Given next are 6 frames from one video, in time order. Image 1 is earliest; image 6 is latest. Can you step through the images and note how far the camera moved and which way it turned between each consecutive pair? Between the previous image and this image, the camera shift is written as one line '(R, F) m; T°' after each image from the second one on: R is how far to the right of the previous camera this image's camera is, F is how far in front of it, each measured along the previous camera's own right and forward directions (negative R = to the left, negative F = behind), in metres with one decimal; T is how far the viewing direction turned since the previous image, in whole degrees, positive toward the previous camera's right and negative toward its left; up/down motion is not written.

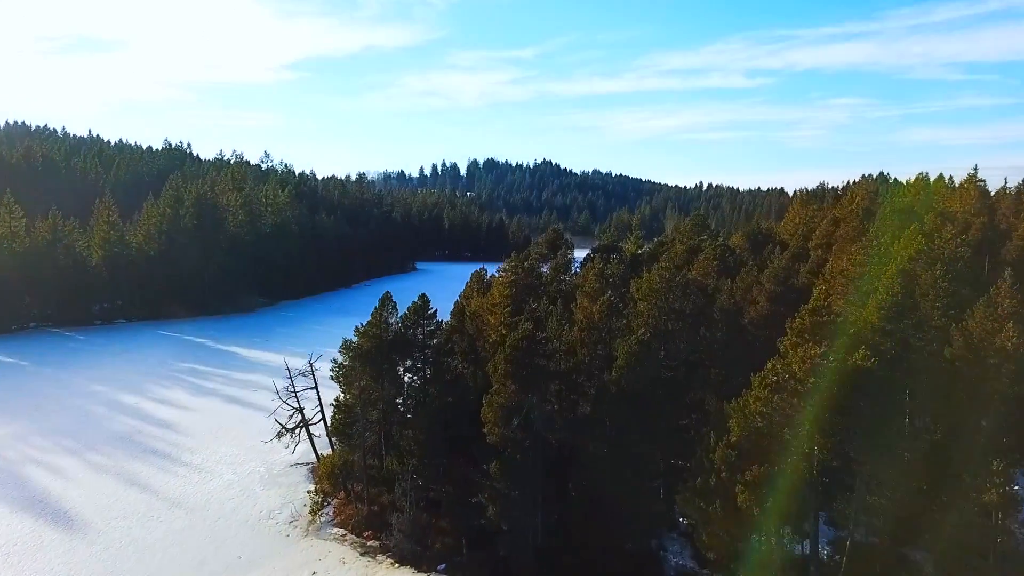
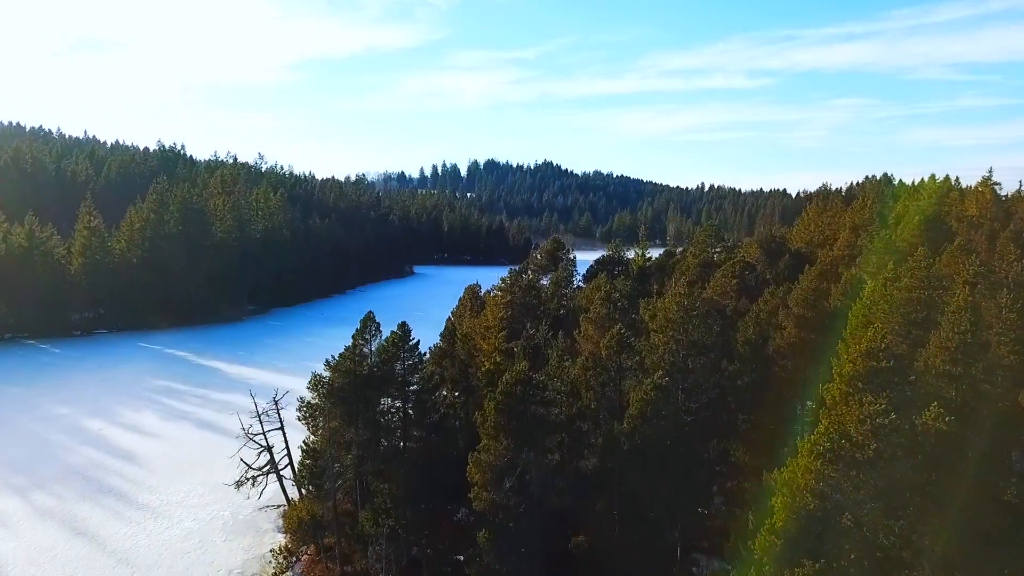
(+0.1, +1.9) m; 0°
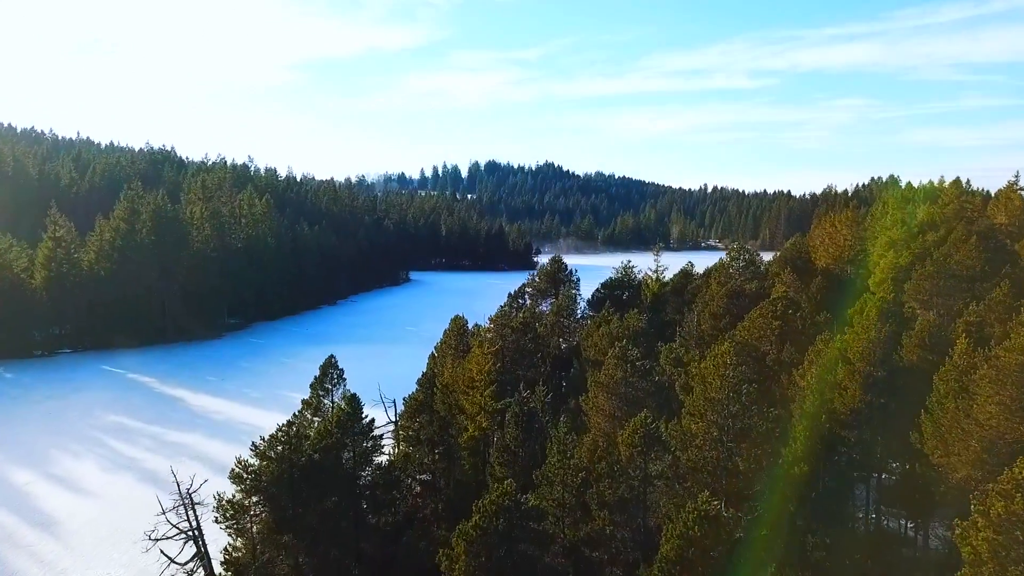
(+0.2, +3.1) m; 0°
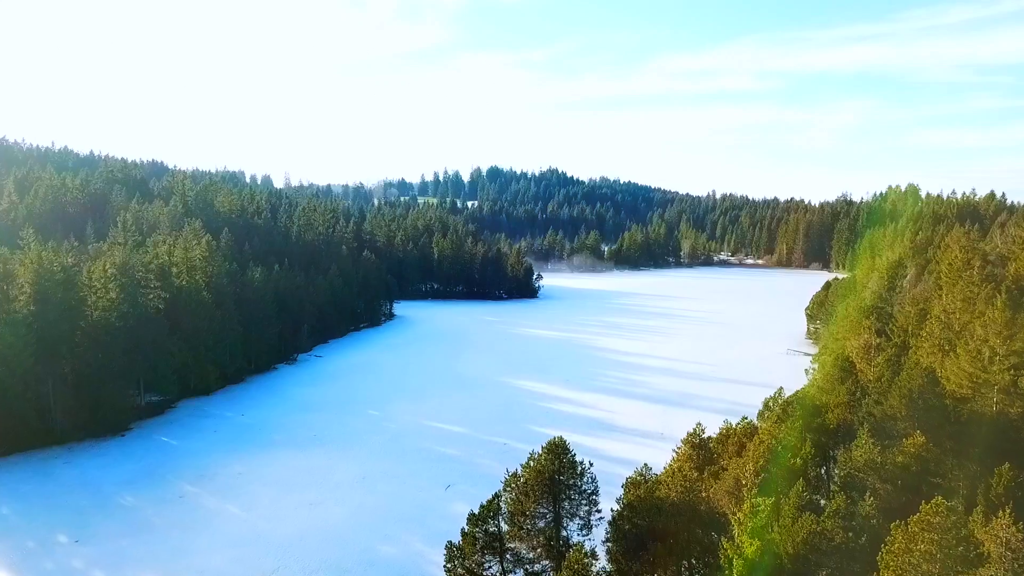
(+0.7, +9.4) m; 0°
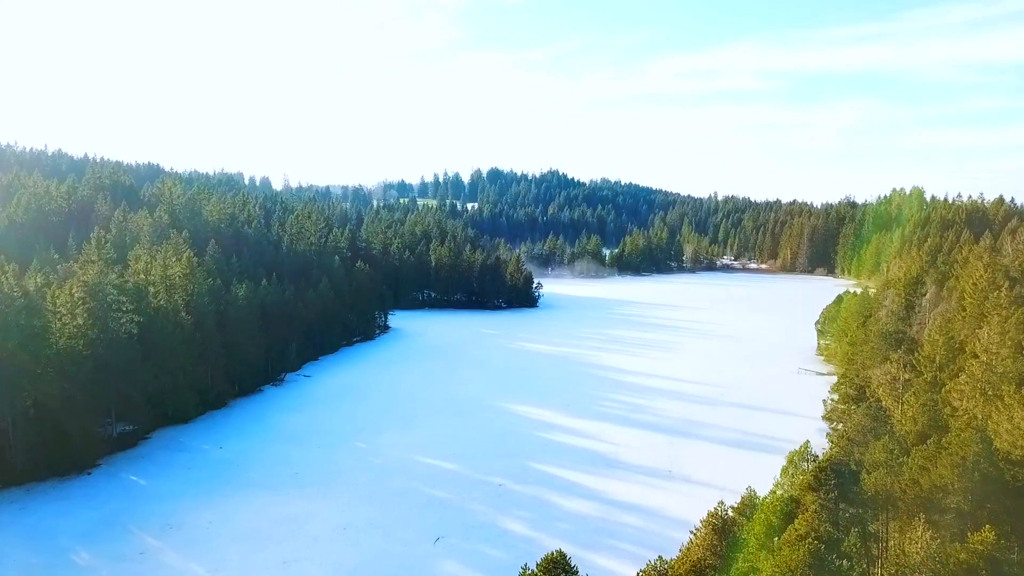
(+0.2, +2.3) m; 0°
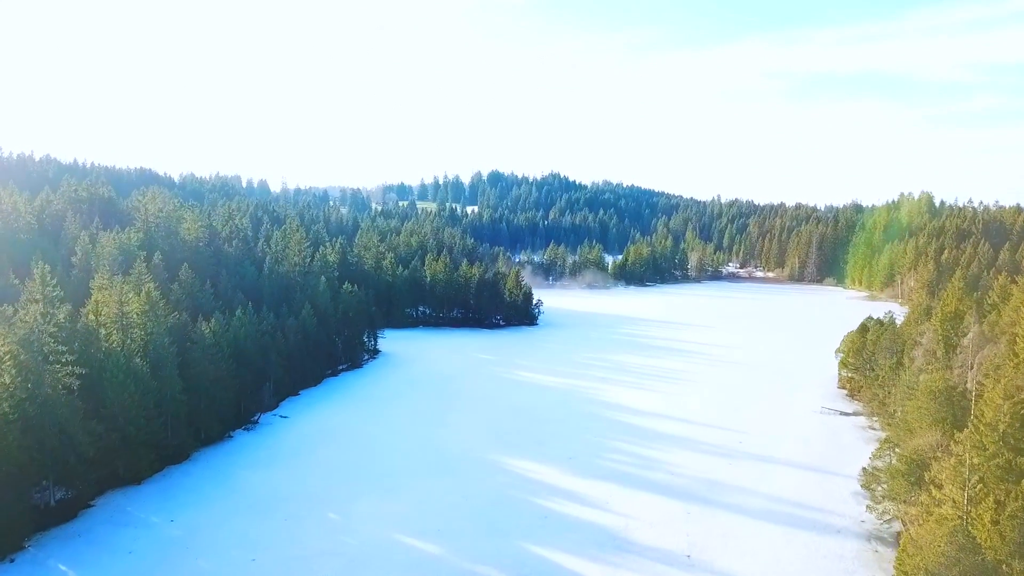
(+0.3, +4.3) m; 0°
